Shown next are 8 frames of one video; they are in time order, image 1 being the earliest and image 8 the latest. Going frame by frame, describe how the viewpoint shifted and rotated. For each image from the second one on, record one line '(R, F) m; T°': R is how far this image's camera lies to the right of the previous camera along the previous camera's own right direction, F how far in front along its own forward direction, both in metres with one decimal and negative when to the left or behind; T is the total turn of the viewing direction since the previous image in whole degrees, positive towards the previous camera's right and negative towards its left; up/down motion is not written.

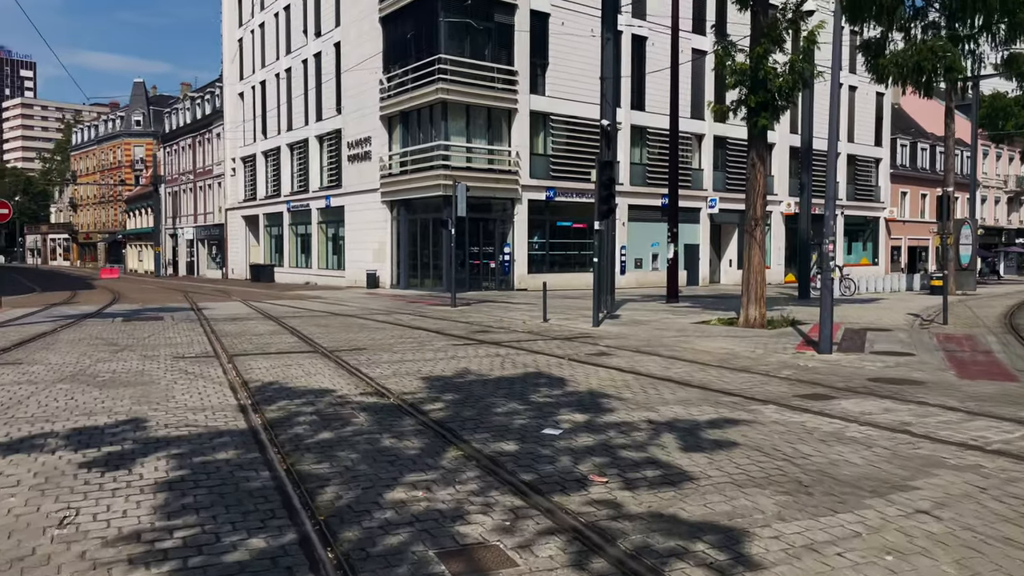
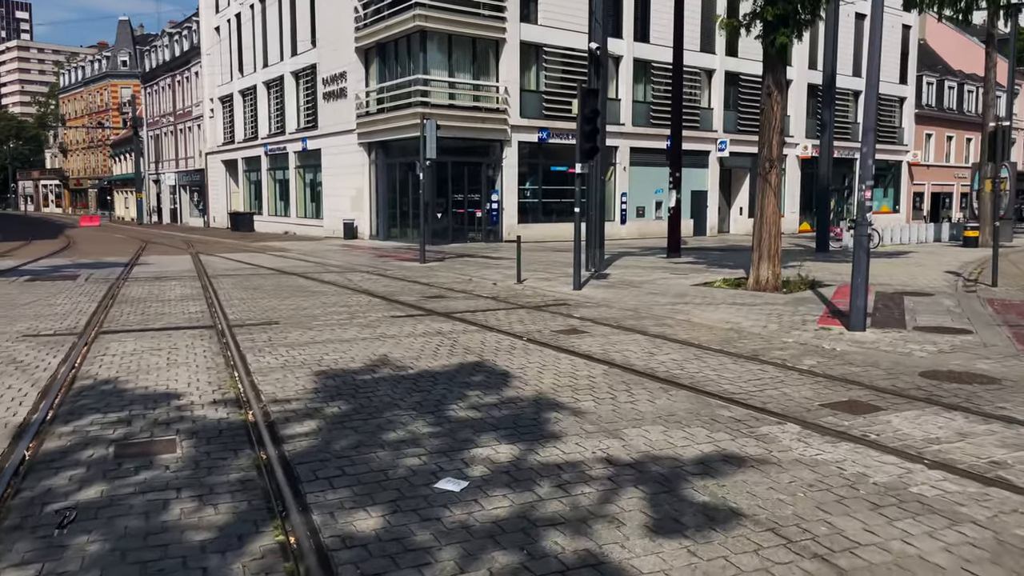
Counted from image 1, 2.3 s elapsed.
(+0.8, +2.7) m; -1°
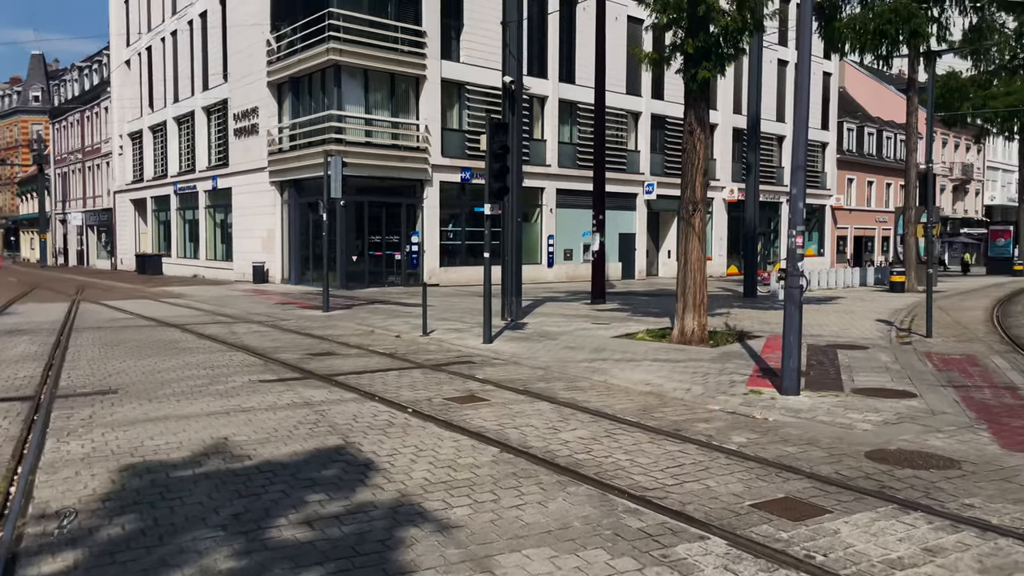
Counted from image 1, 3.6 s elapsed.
(+0.5, +1.4) m; +4°
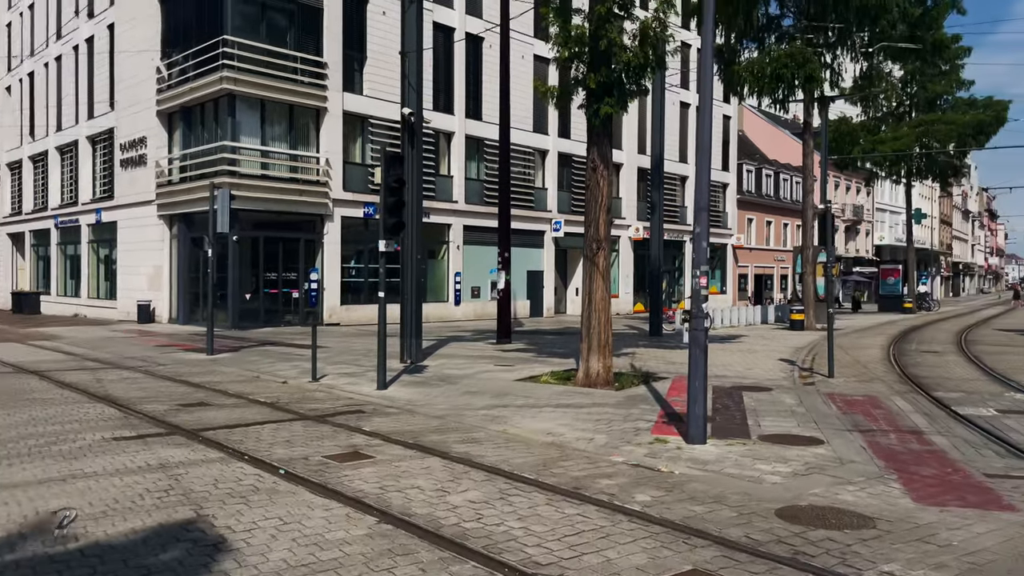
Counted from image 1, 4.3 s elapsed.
(+0.2, +0.6) m; +6°
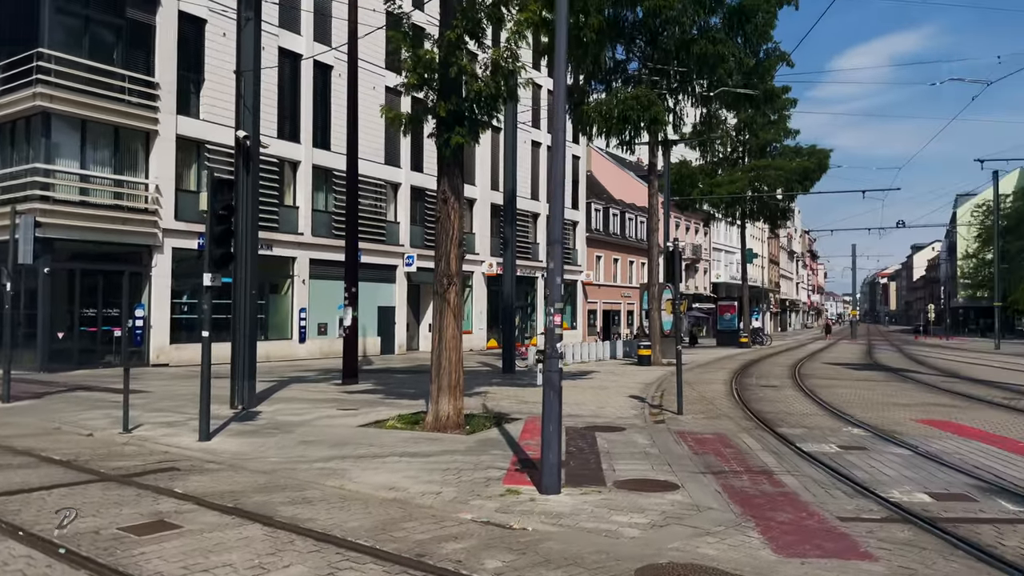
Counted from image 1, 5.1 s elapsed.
(+0.1, +0.7) m; +10°
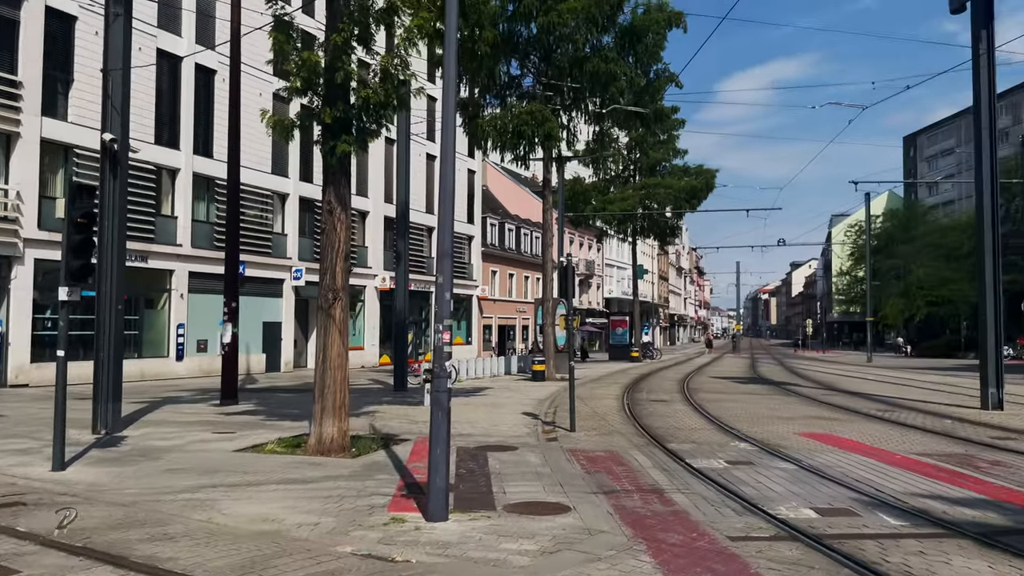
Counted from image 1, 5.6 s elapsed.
(+0.1, +0.3) m; +7°
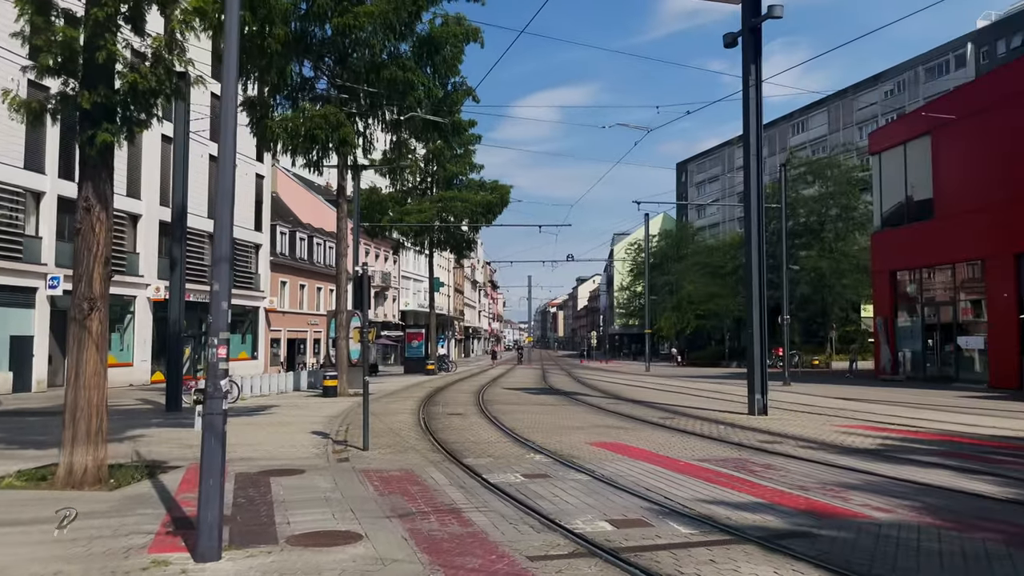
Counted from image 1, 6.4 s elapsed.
(0.0, +0.4) m; +14°
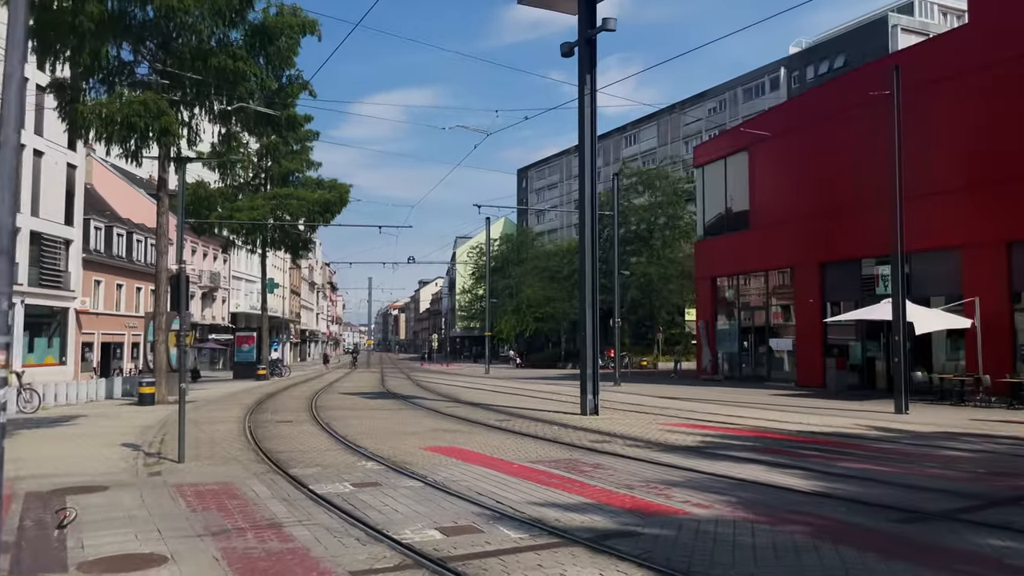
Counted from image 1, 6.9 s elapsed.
(+0.1, +0.2) m; +11°
